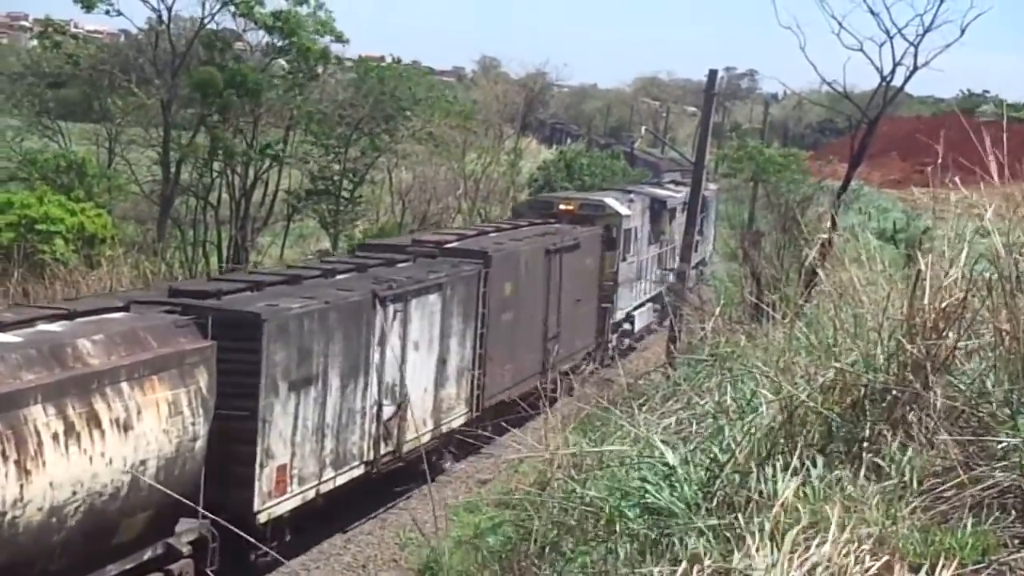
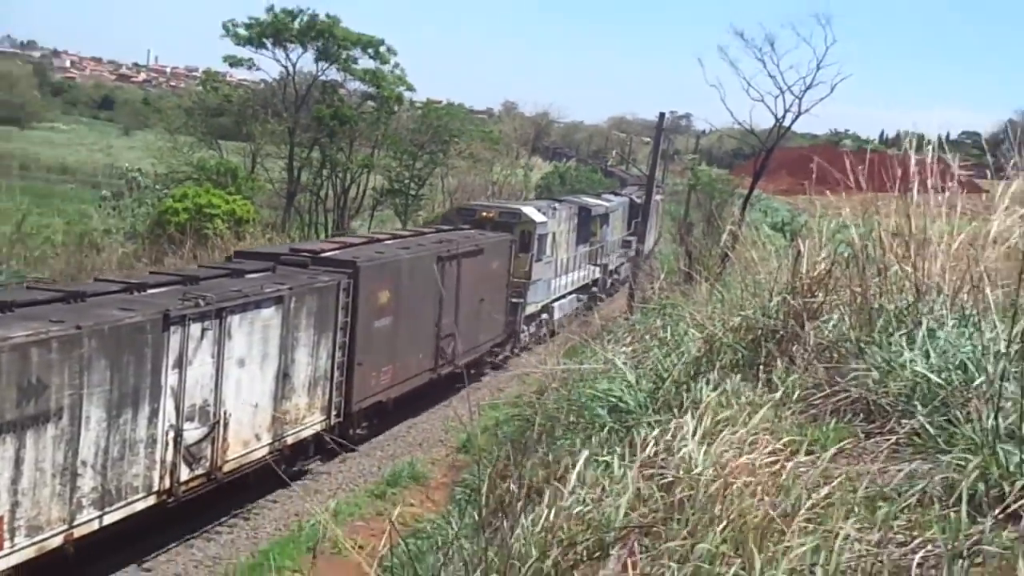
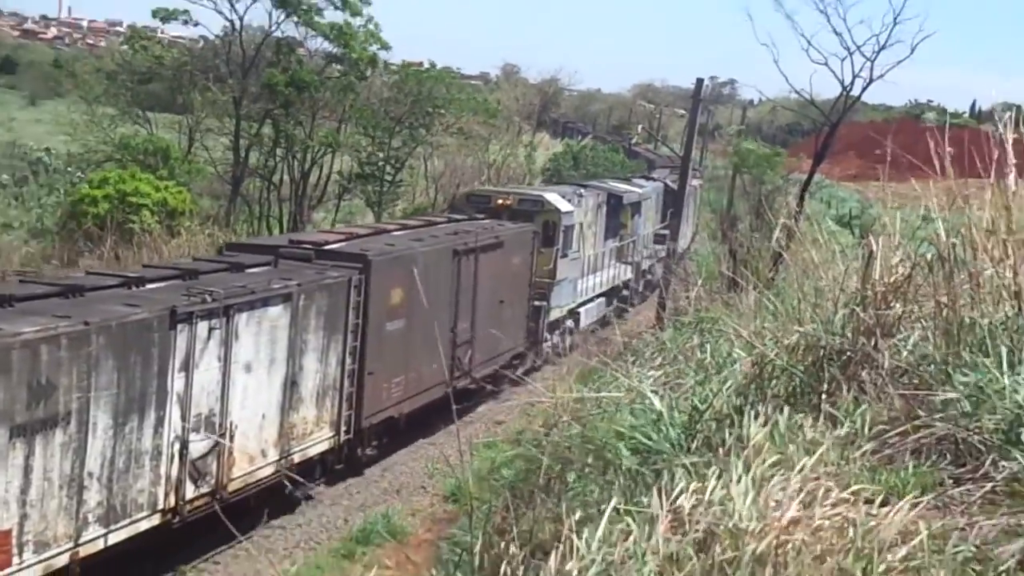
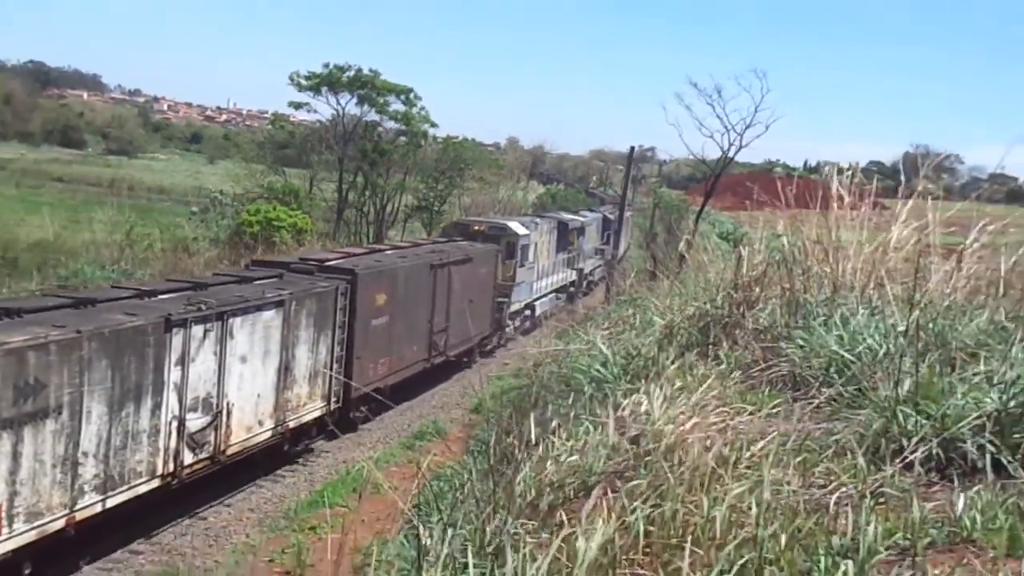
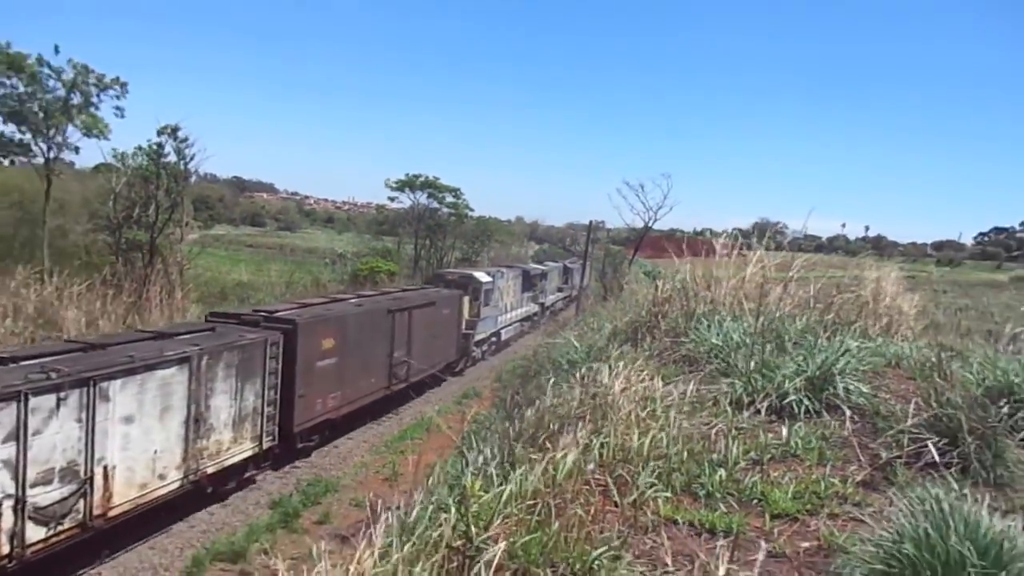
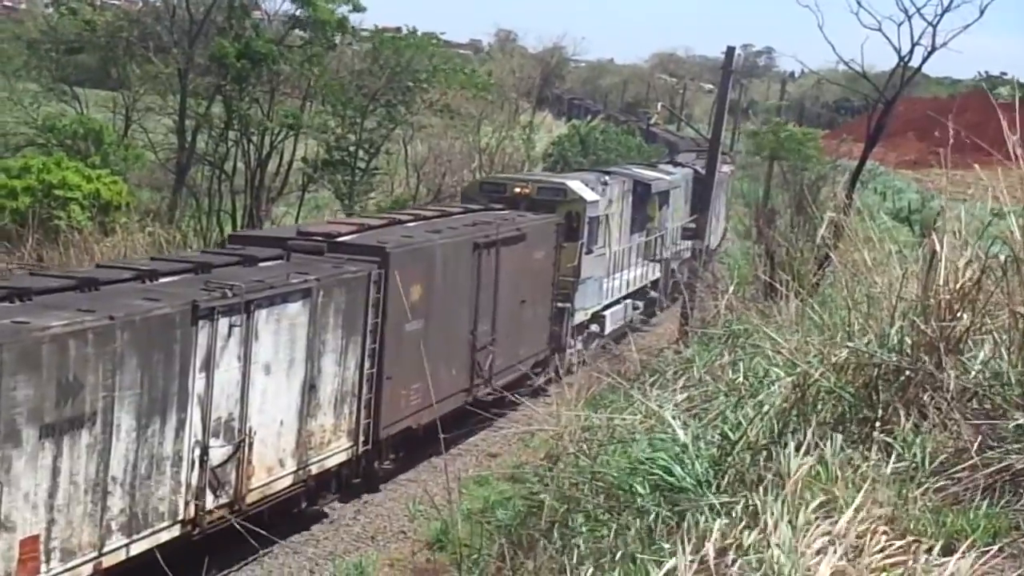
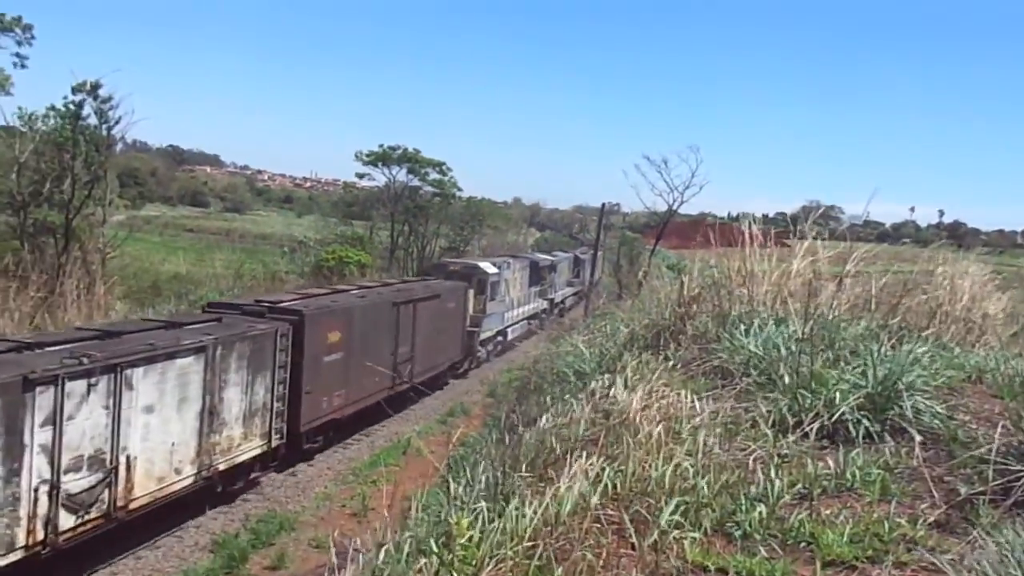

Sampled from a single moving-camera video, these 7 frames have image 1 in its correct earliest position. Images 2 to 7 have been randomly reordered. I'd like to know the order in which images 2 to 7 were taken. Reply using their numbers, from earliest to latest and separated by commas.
6, 3, 2, 4, 7, 5
